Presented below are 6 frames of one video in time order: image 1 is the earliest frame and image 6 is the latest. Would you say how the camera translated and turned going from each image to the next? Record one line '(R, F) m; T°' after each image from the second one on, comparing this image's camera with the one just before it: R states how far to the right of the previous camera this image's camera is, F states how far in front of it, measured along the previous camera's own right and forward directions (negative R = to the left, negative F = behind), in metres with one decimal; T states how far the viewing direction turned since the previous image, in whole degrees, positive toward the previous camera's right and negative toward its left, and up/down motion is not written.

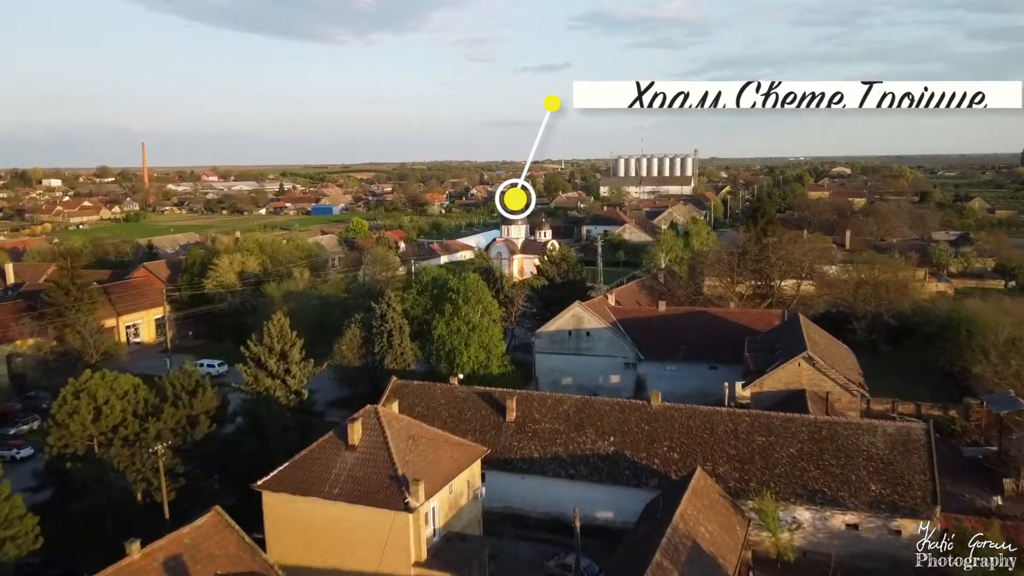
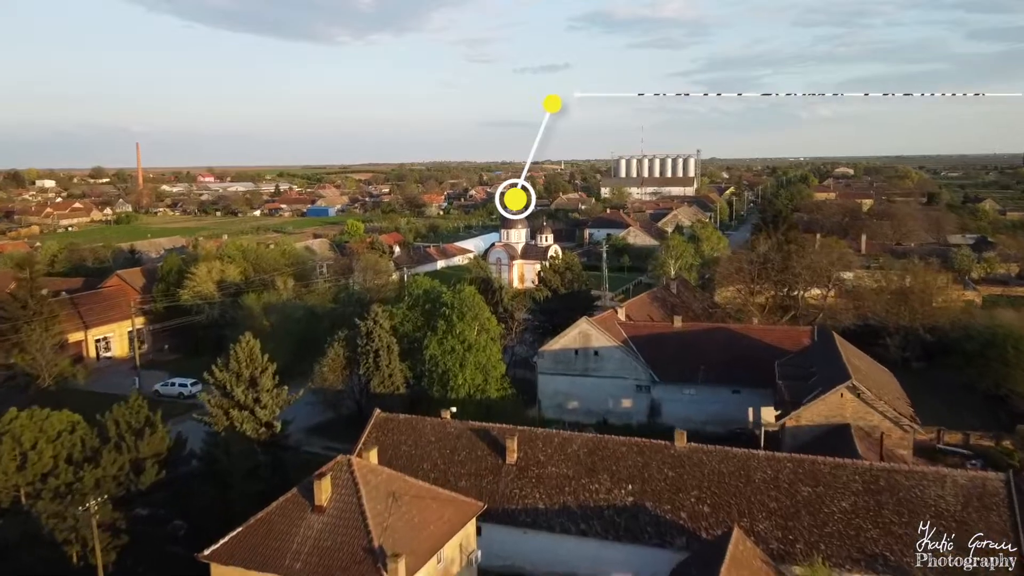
(0.0, +2.8) m; 0°
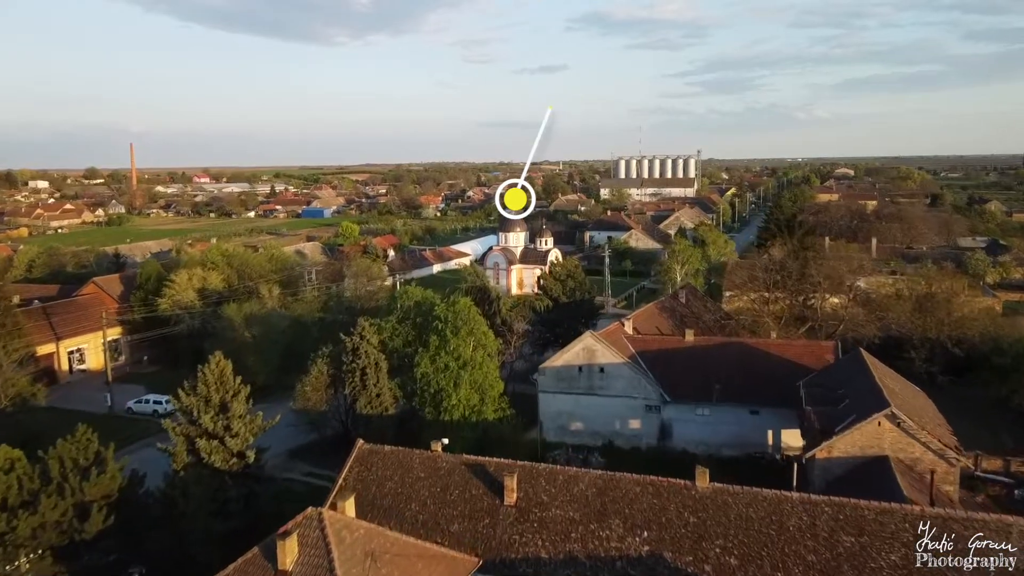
(0.0, +2.0) m; 0°
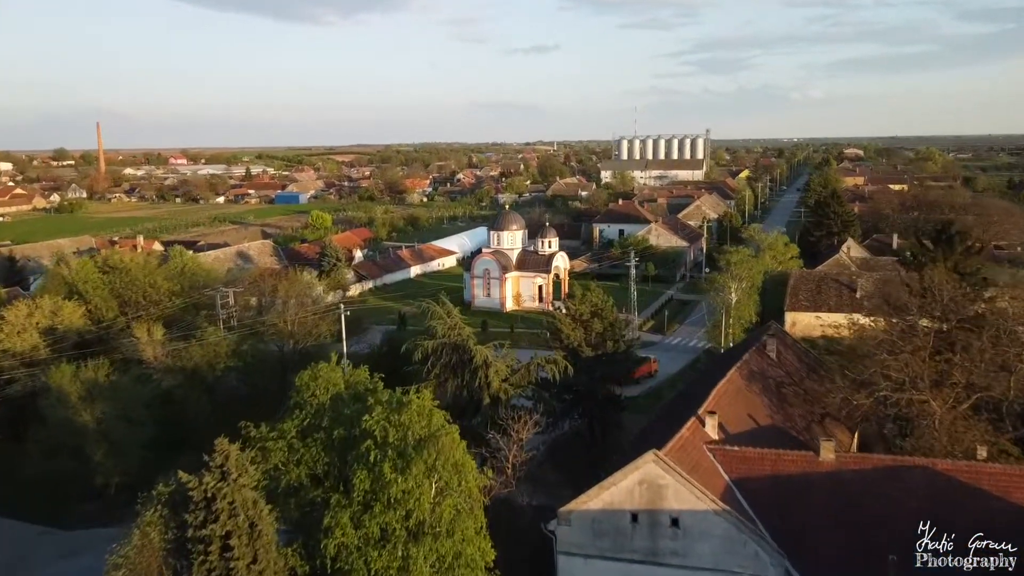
(-0.1, +11.3) m; 0°
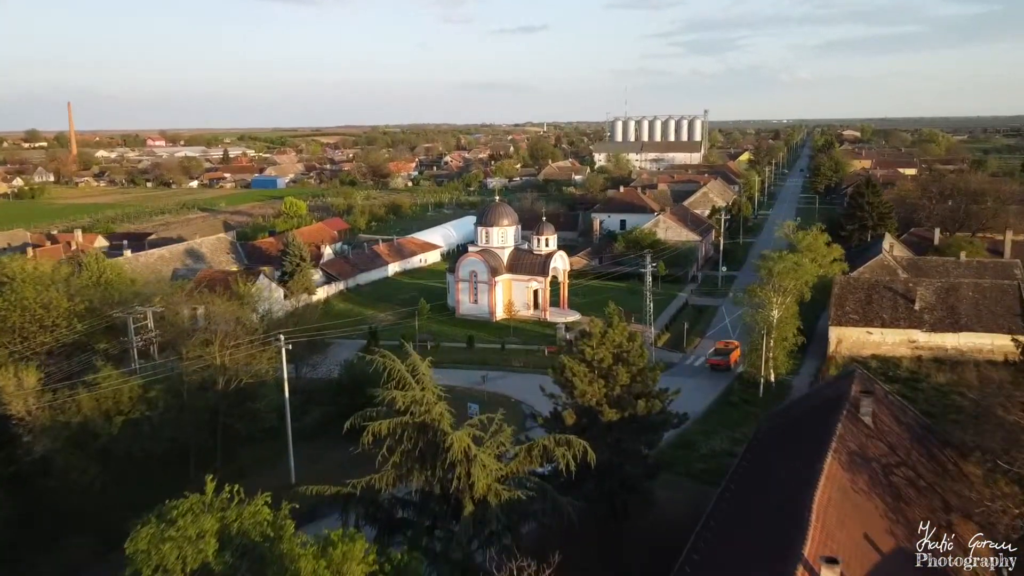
(-0.1, +5.9) m; +1°
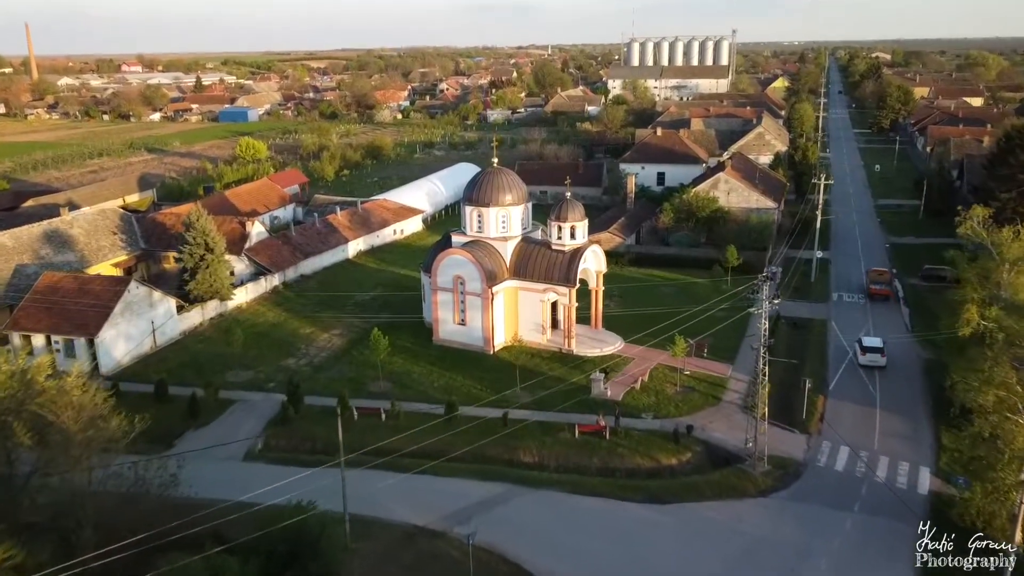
(-0.1, +12.8) m; 0°
